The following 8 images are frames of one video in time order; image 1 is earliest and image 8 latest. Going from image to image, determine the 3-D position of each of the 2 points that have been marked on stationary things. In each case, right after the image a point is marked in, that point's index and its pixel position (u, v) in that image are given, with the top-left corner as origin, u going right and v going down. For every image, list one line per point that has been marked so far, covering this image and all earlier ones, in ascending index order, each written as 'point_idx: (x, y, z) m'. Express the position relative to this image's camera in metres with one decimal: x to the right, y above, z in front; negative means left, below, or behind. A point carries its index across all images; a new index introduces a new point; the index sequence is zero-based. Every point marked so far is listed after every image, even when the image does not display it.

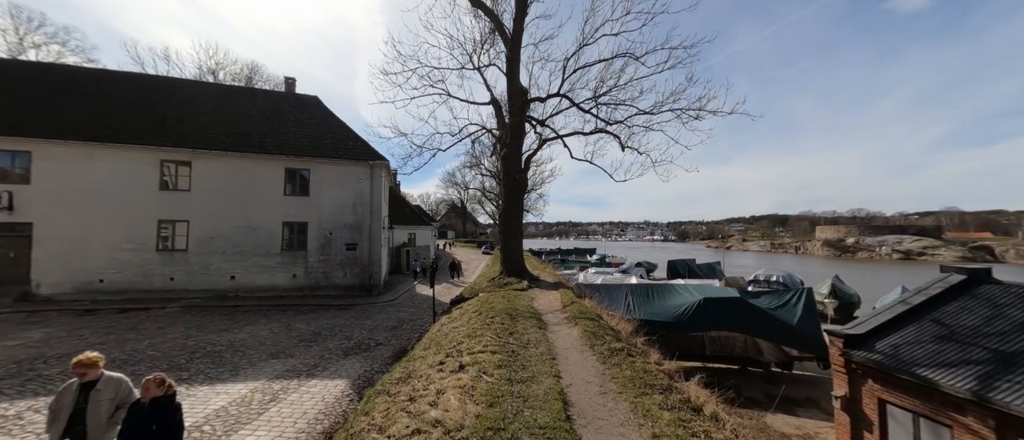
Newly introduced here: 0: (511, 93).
0: (-0.1, +5.1, +13.7) m
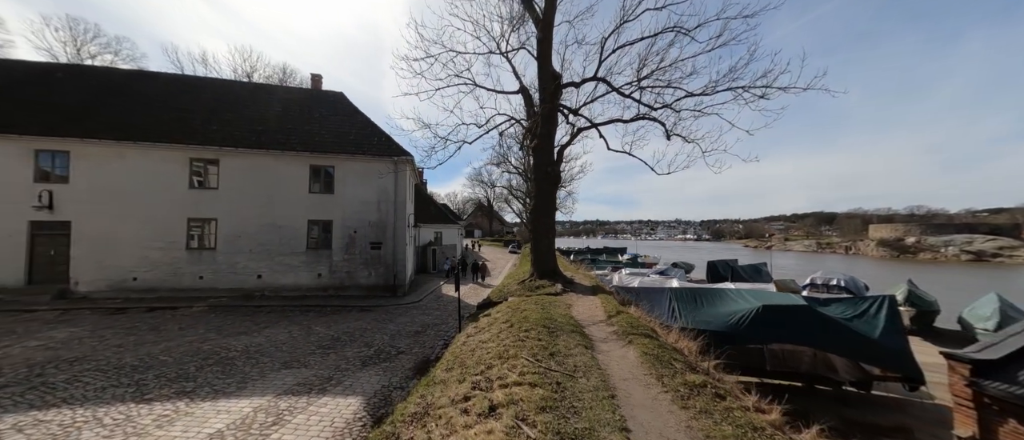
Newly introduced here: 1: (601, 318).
0: (+1.1, +5.2, +12.6) m
1: (+1.9, -2.0, +7.1) m
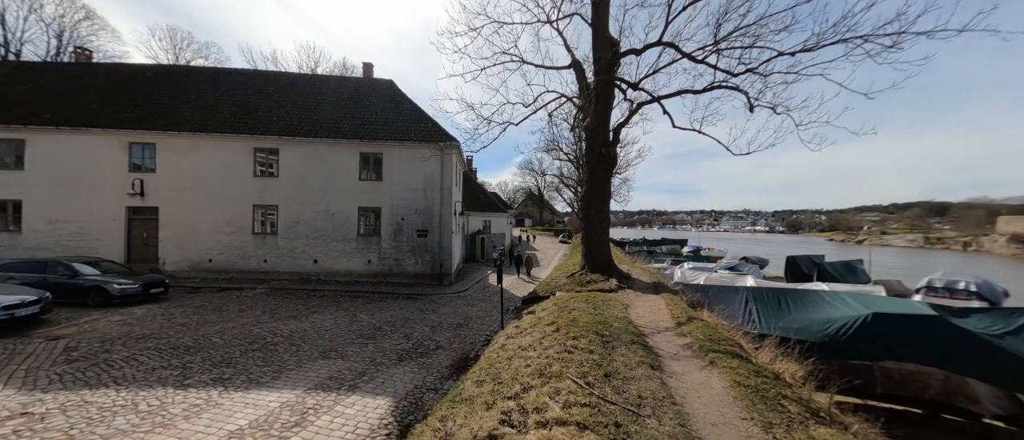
0: (+2.7, +5.6, +11.2) m
1: (+2.7, -1.8, +5.8) m
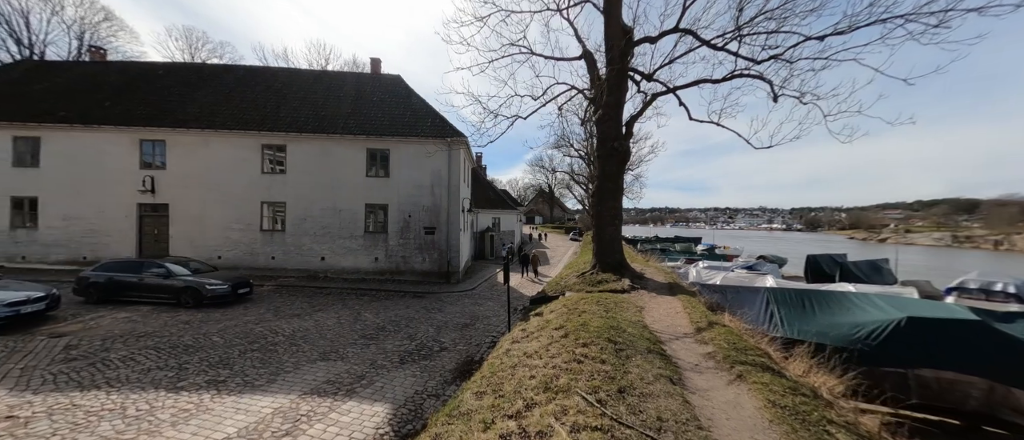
0: (+3.0, +5.7, +10.6) m
1: (+2.8, -1.7, +5.4) m
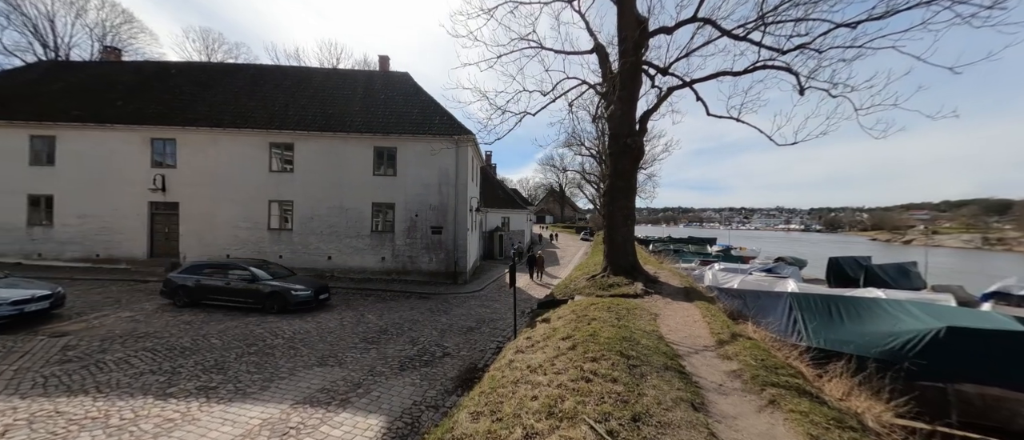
0: (+3.2, +5.7, +10.1) m
1: (+2.8, -1.8, +4.9) m
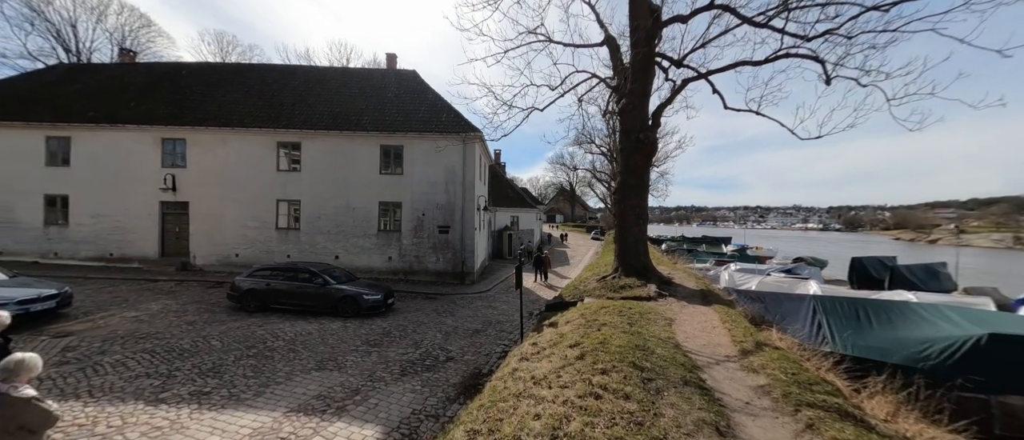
0: (+3.4, +5.7, +9.7) m
1: (+2.9, -1.7, +4.5) m
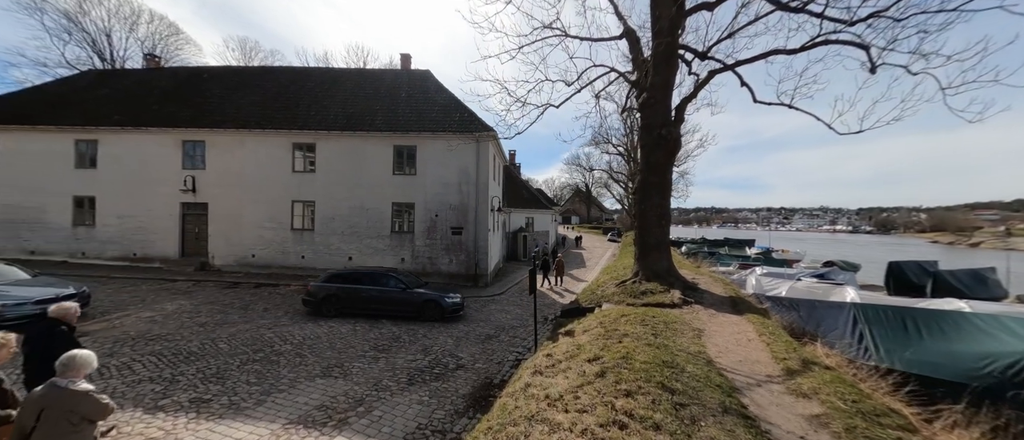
0: (+3.8, +5.7, +9.1) m
1: (+3.0, -1.8, +3.9) m
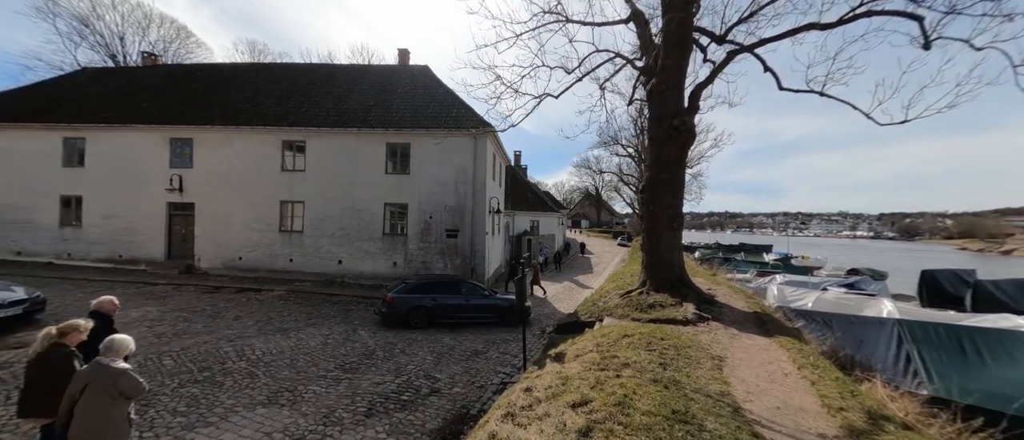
0: (+3.6, +5.6, +8.1) m
1: (+2.6, -1.8, +2.8) m
